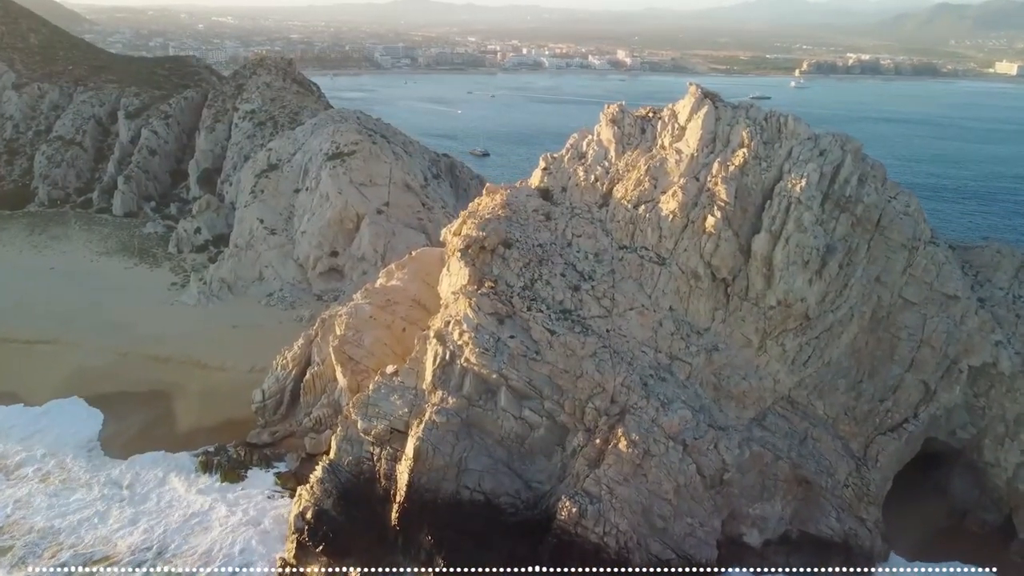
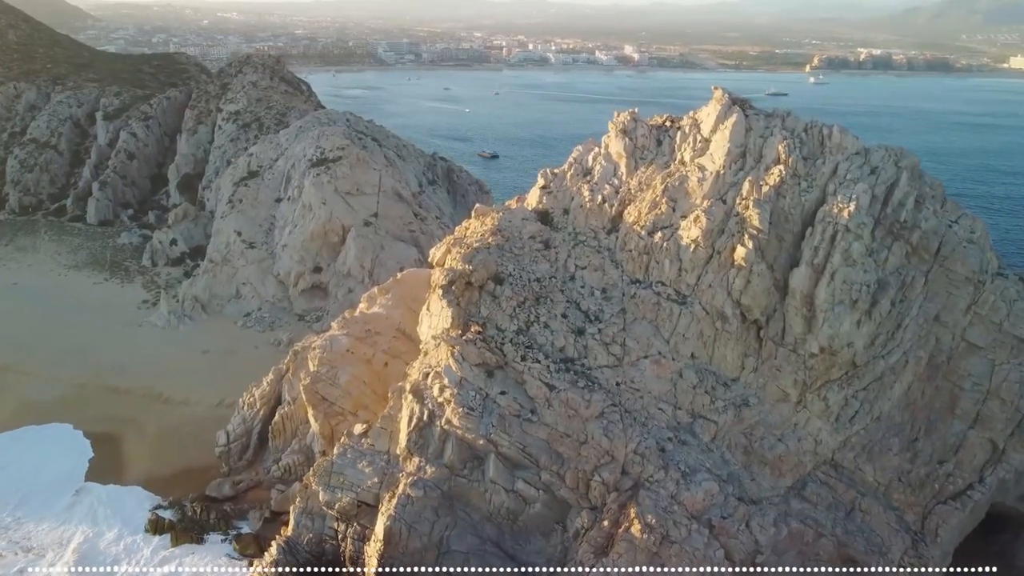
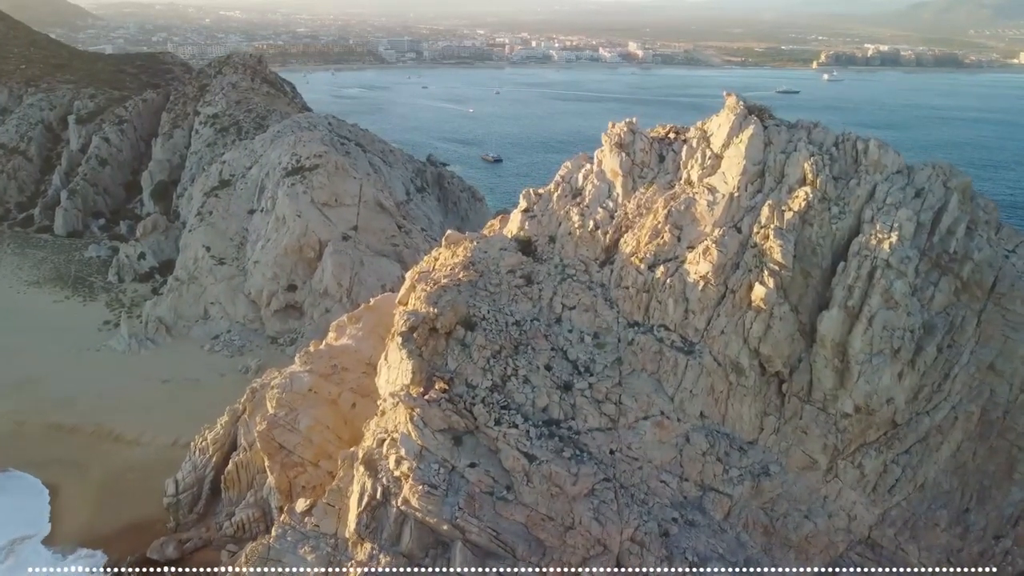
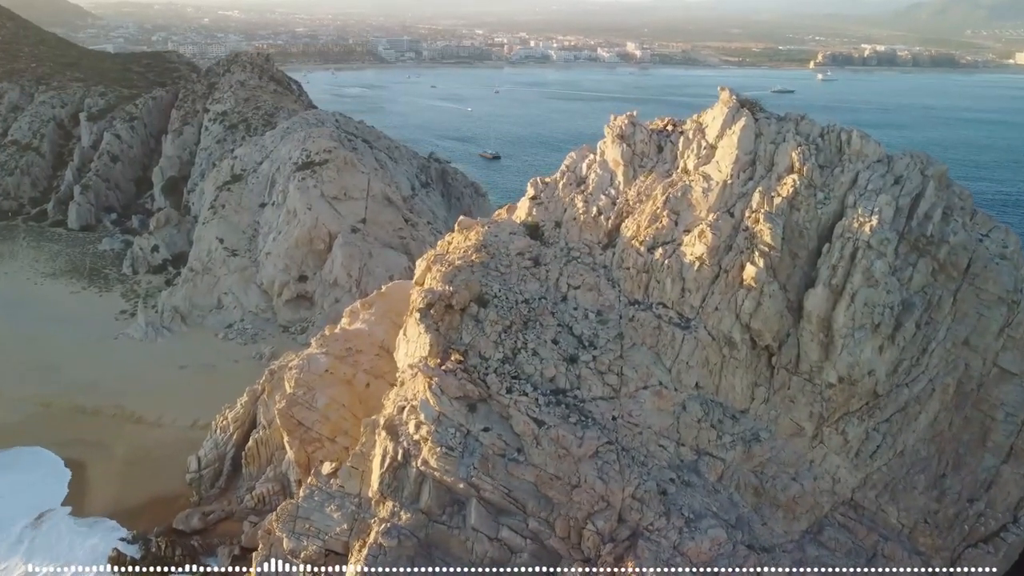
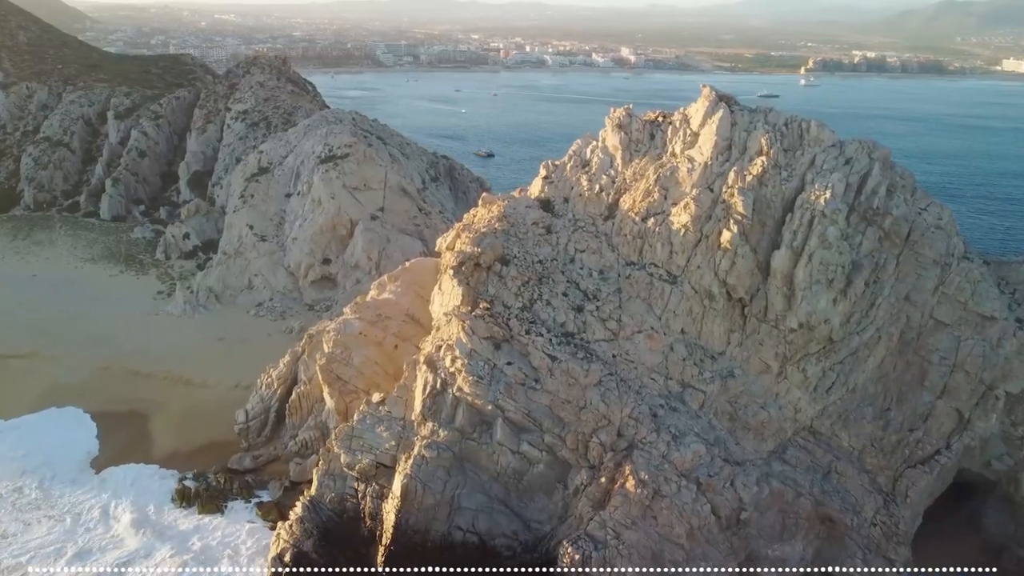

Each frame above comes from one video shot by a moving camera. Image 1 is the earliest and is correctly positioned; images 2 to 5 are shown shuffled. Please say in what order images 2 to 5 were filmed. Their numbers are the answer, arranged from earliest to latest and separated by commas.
5, 2, 4, 3
